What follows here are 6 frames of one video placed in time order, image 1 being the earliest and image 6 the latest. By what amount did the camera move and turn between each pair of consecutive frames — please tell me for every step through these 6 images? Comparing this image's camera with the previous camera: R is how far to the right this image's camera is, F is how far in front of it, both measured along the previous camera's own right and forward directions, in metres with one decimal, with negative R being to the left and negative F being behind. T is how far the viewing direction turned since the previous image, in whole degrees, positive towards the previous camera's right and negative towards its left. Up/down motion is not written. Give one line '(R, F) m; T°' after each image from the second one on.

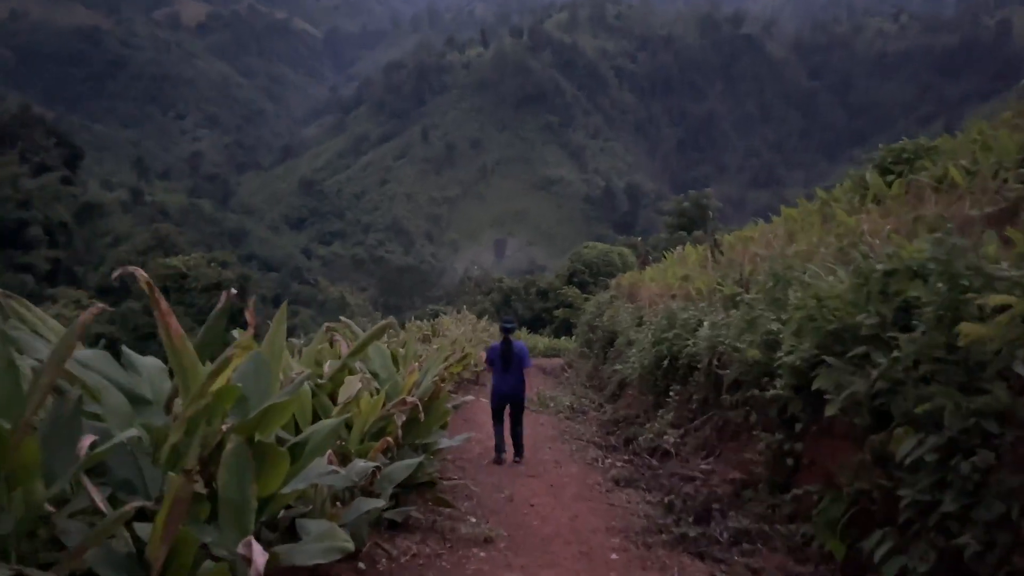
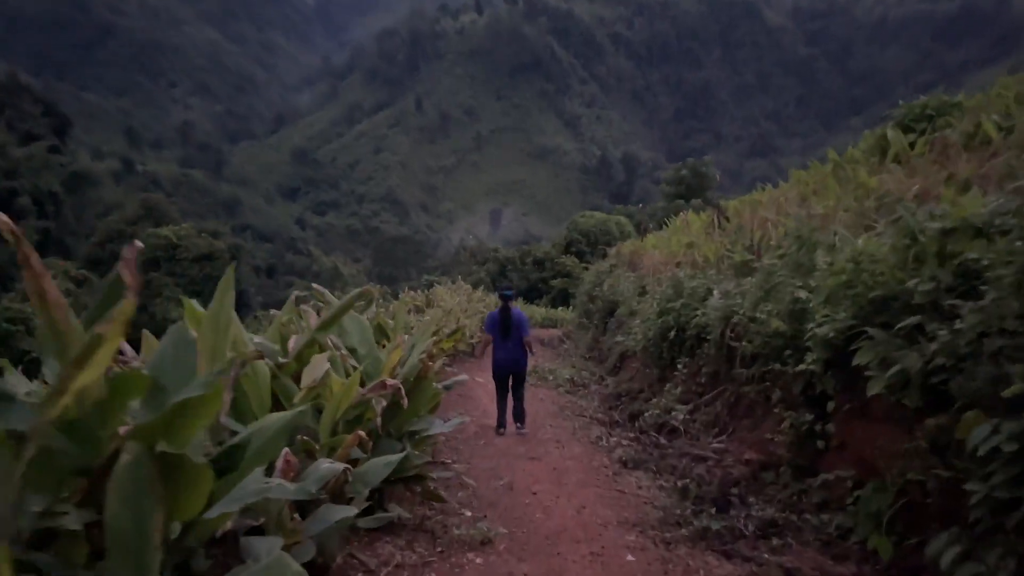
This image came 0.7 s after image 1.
(0.0, +0.5) m; 0°
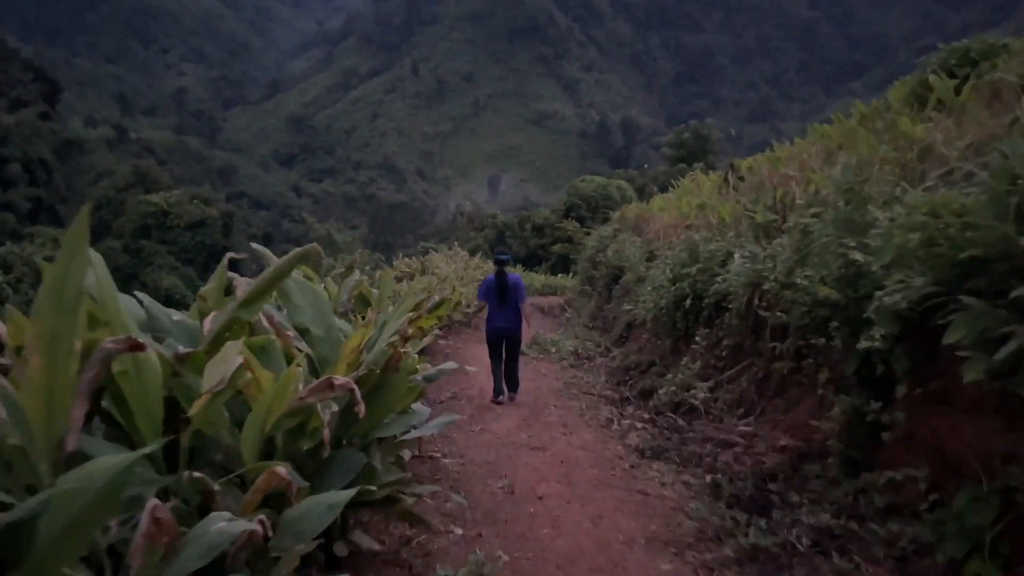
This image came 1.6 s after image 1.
(0.0, +0.7) m; 0°
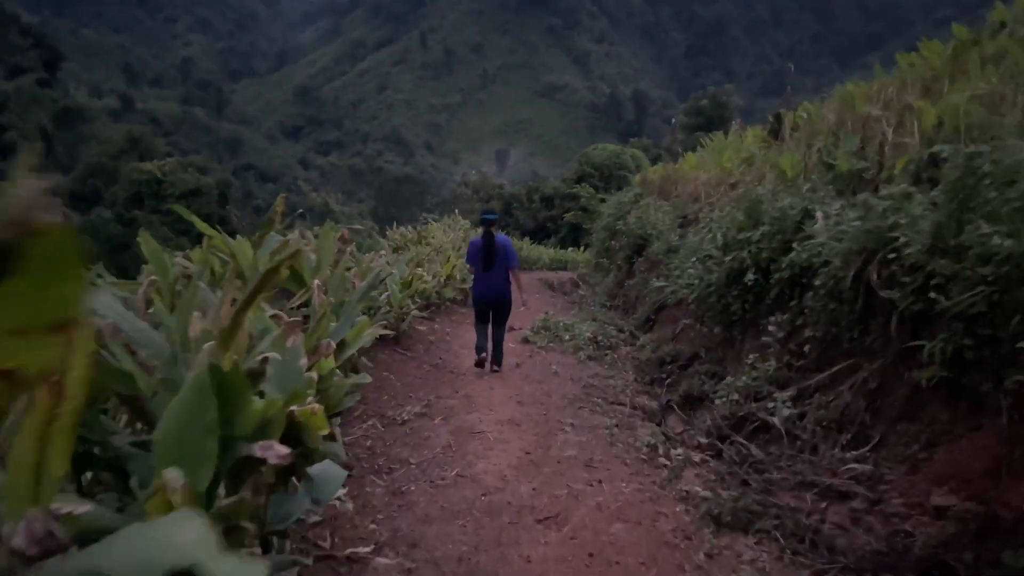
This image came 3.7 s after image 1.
(0.0, +1.7) m; -1°
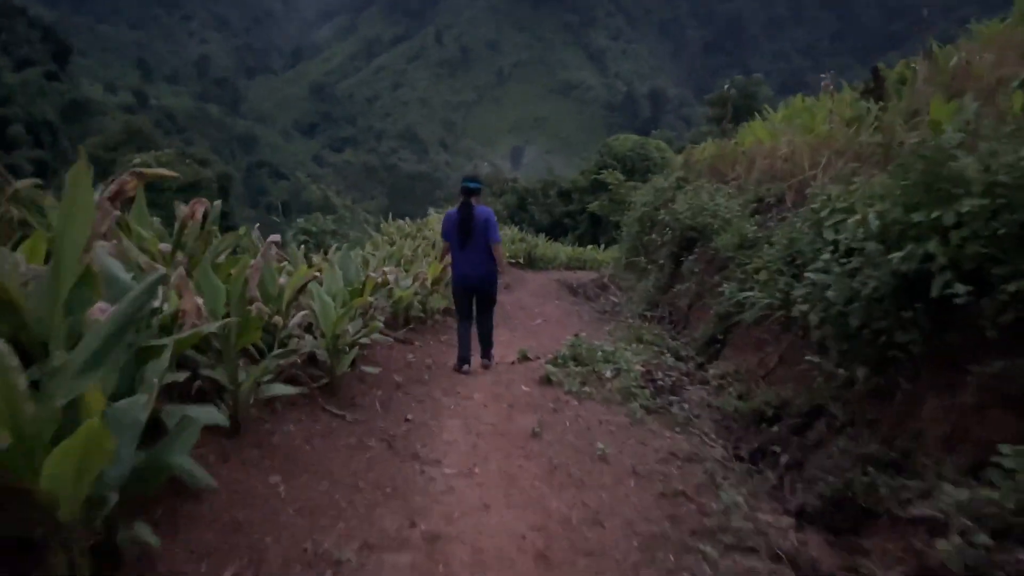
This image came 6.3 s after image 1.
(0.0, +2.2) m; -1°
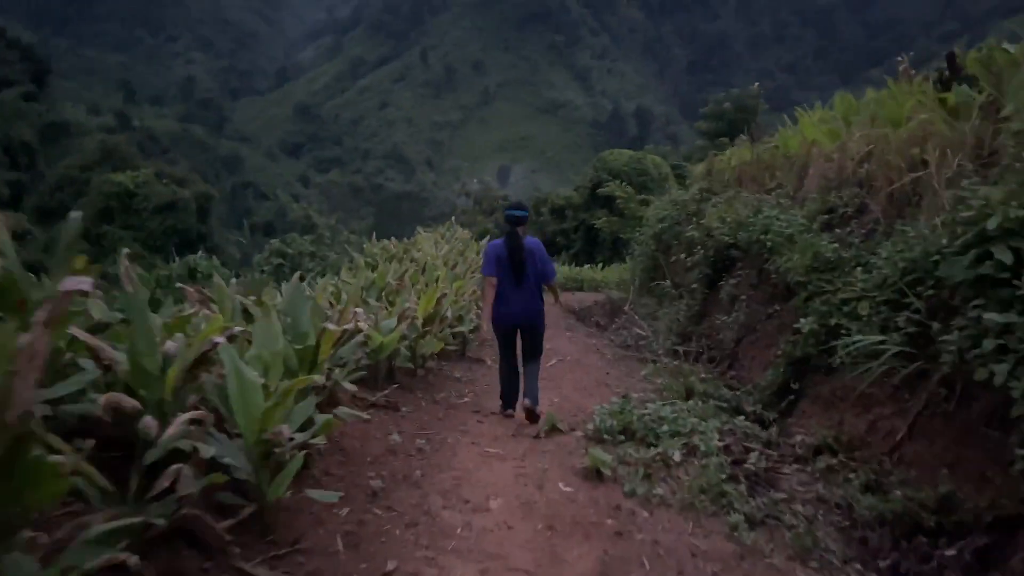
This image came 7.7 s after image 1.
(-0.1, +1.3) m; +1°
